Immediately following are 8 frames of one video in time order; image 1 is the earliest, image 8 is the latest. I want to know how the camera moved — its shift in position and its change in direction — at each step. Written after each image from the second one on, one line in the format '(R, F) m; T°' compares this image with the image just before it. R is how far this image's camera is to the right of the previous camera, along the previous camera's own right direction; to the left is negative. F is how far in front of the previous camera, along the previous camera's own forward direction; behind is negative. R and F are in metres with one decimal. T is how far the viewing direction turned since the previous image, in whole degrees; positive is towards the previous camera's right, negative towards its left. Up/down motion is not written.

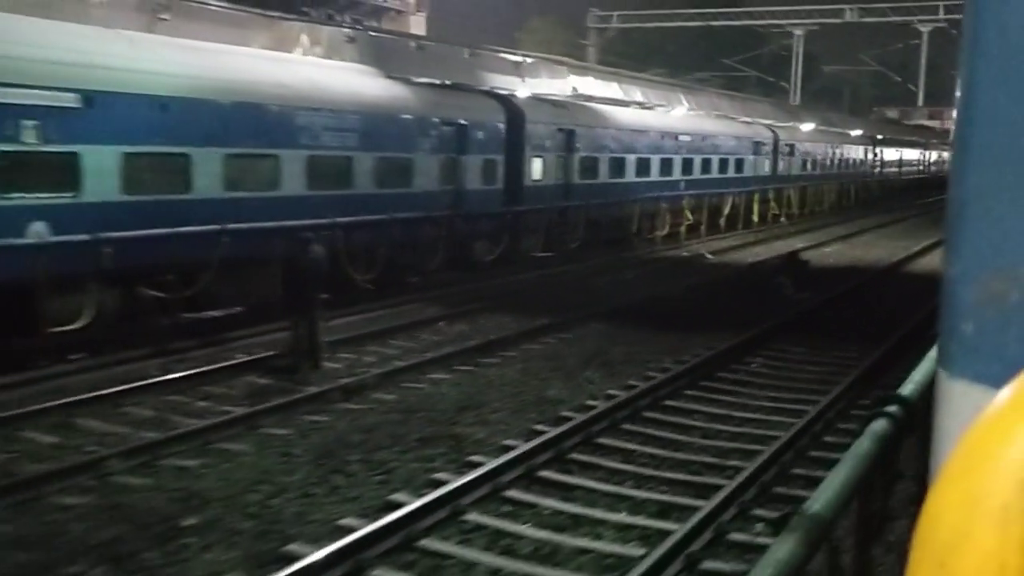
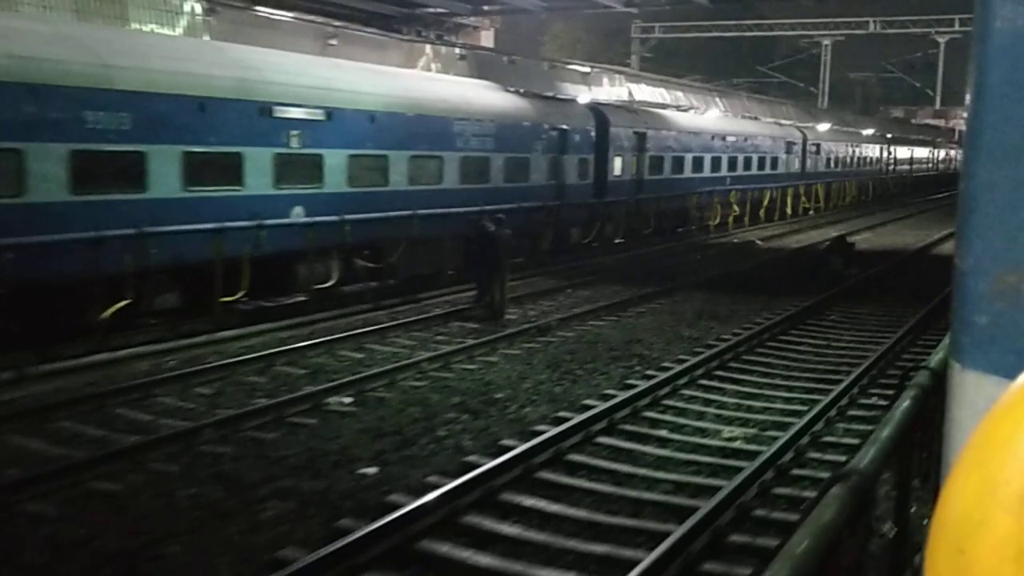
(-2.4, -3.0) m; 0°
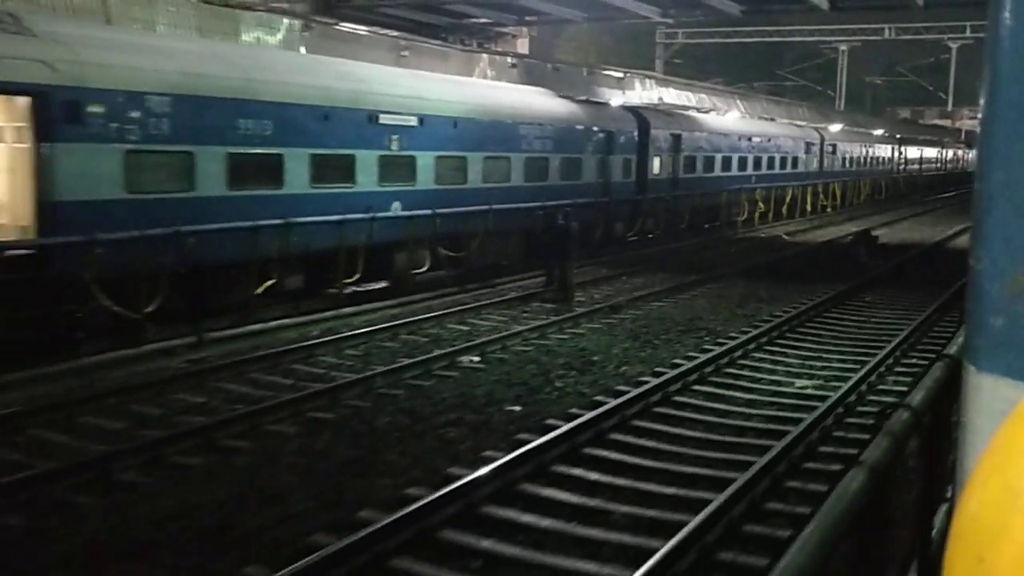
(-1.3, -1.7) m; 0°
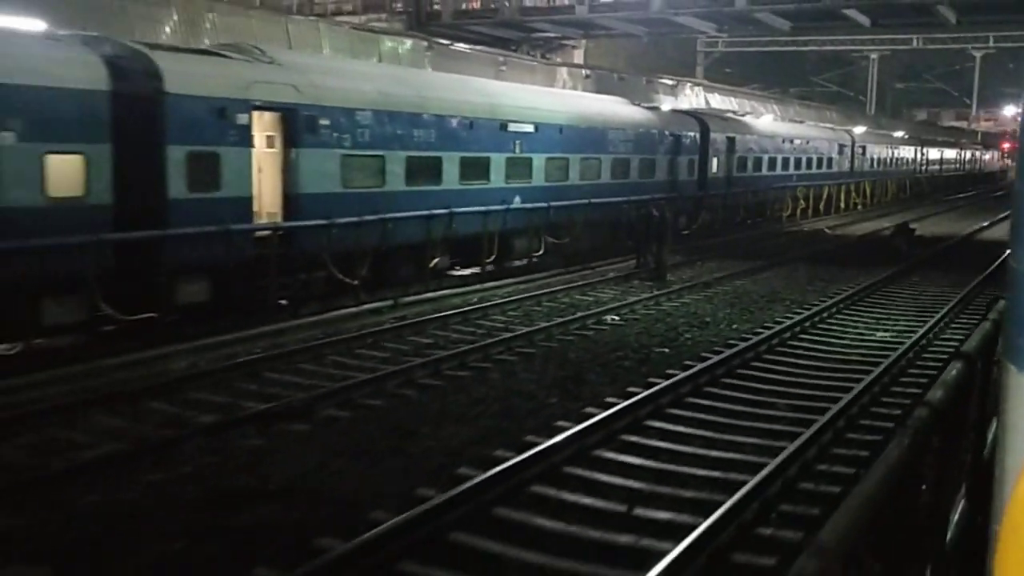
(-2.1, -2.6) m; -1°
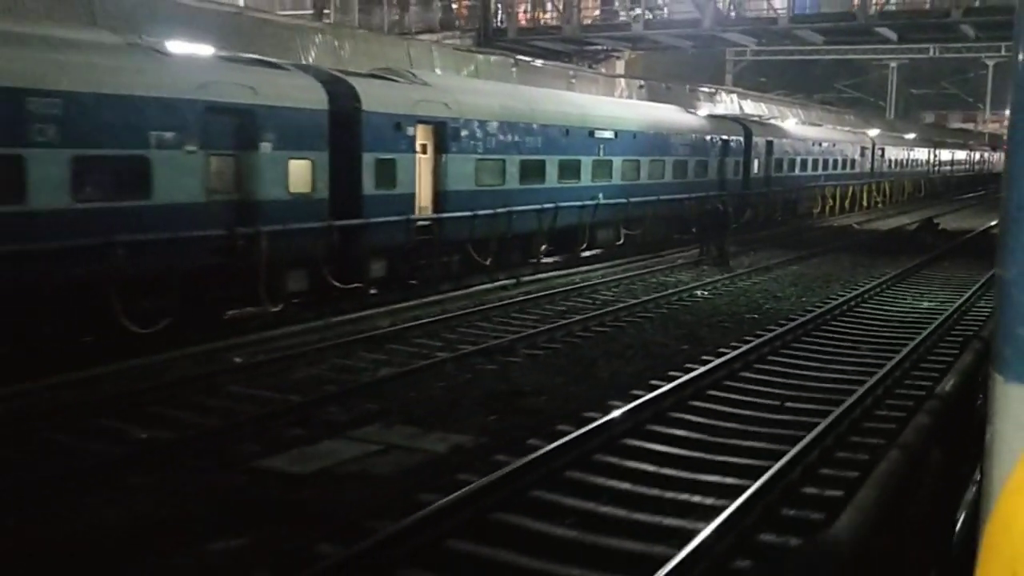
(-2.1, -2.6) m; 0°
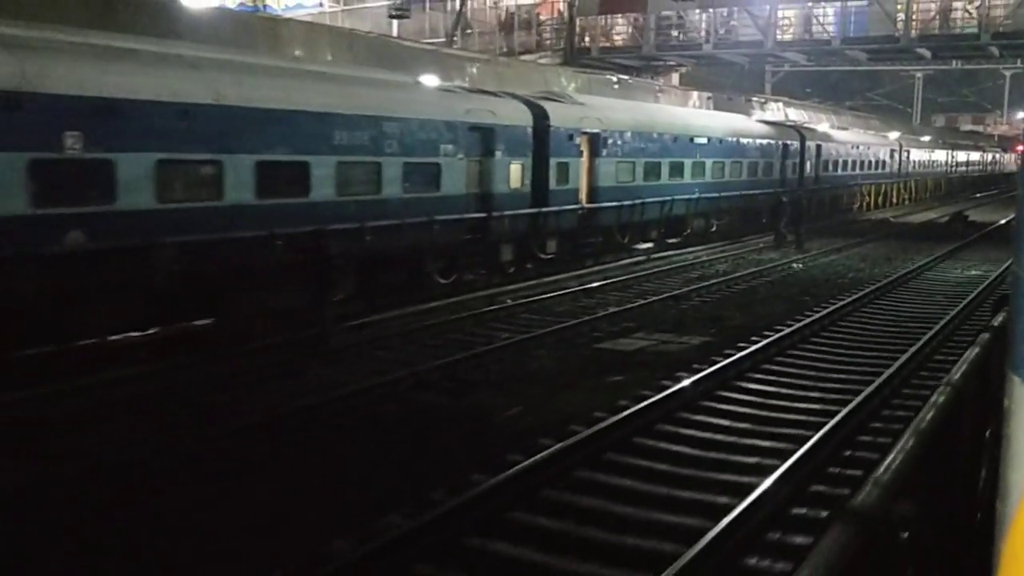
(-3.5, -4.2) m; 0°
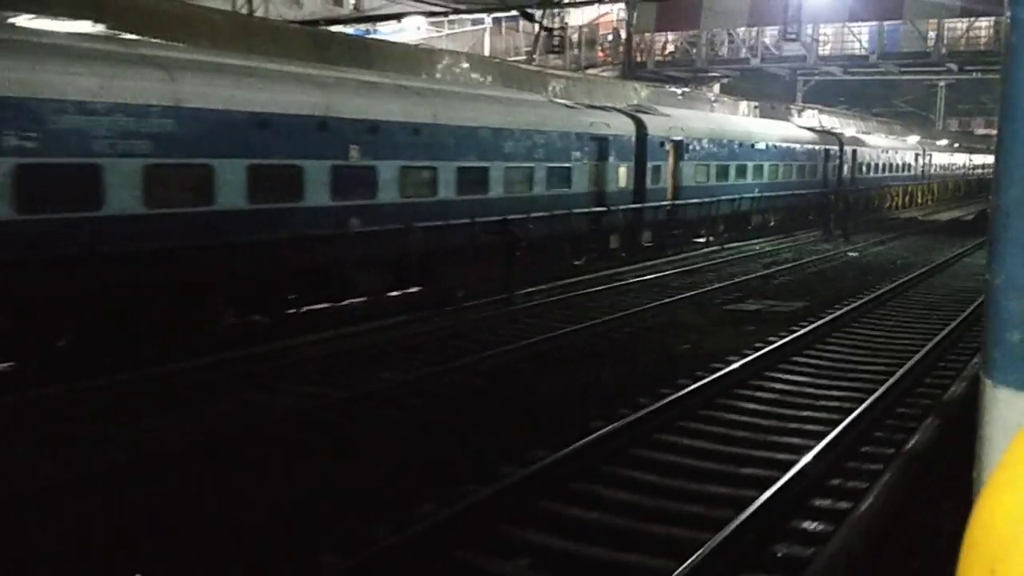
(-2.7, -3.3) m; -1°
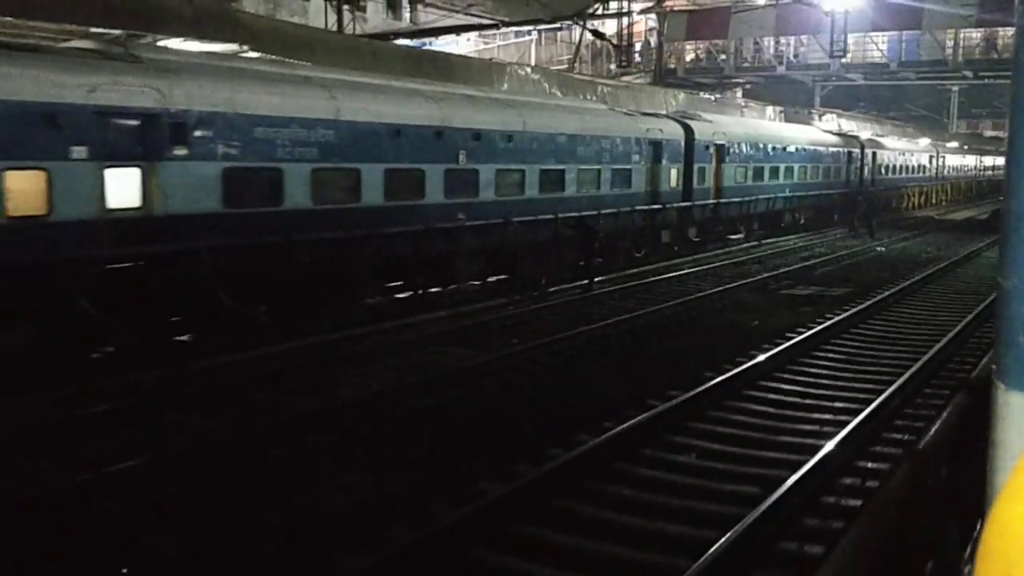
(-1.7, -1.9) m; 0°
